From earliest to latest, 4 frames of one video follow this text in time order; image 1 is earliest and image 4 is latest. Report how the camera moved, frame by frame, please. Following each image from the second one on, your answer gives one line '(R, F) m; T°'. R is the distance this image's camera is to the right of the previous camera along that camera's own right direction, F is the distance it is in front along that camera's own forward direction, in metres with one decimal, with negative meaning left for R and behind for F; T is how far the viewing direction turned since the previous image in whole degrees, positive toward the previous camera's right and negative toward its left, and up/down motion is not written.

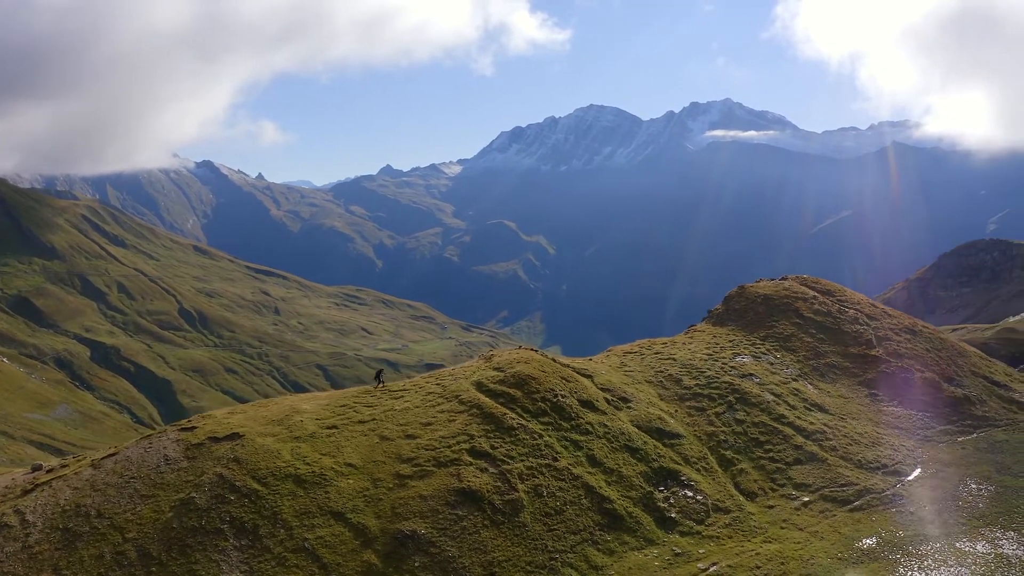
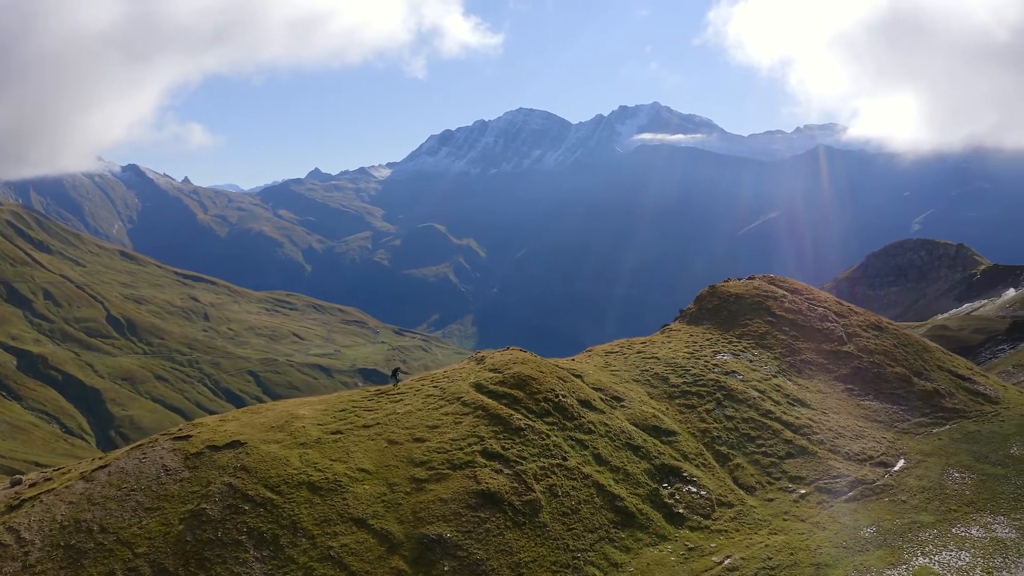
(-1.9, +0.1) m; +4°
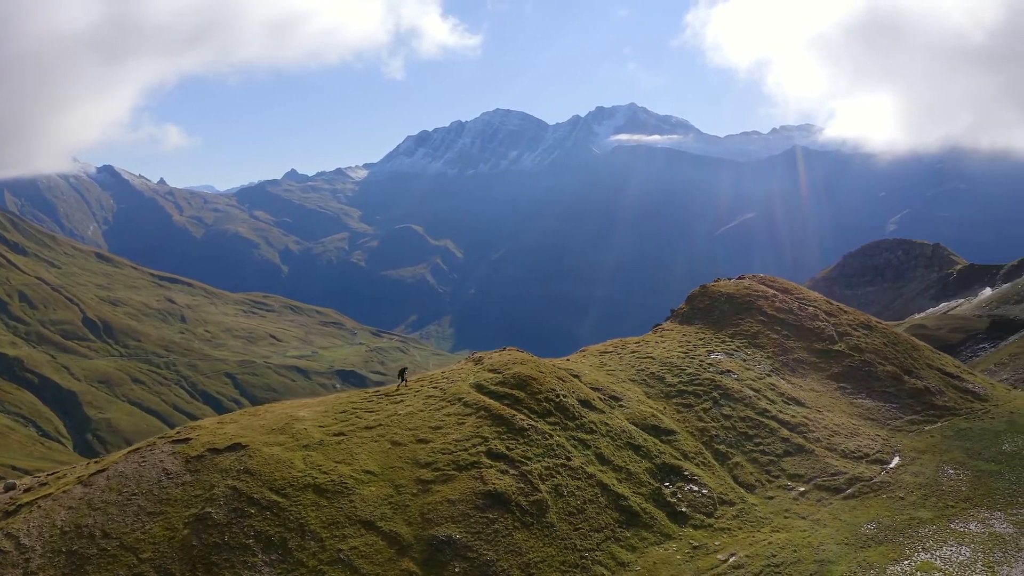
(-0.7, 0.0) m; +1°
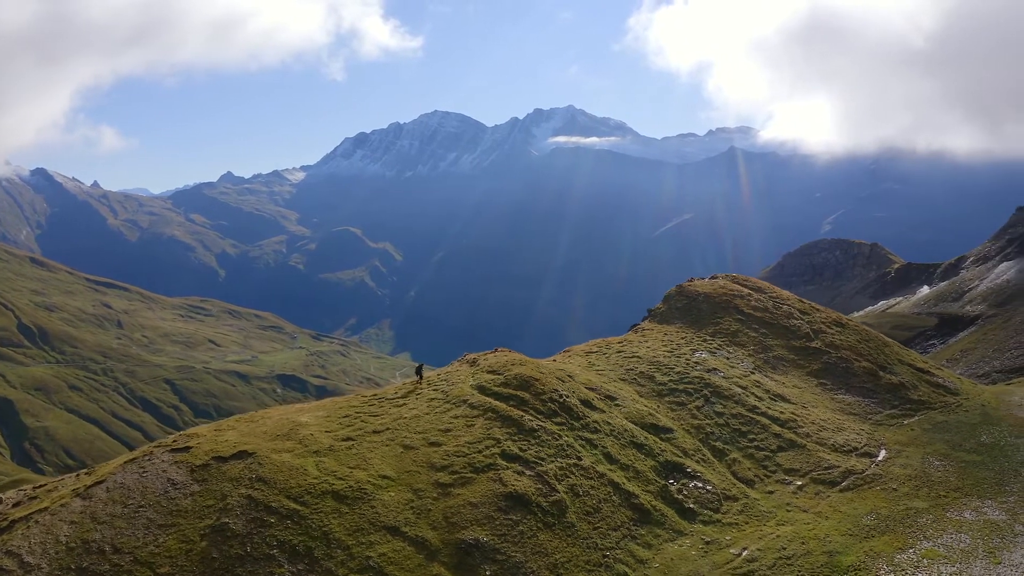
(-1.8, +0.1) m; +4°
